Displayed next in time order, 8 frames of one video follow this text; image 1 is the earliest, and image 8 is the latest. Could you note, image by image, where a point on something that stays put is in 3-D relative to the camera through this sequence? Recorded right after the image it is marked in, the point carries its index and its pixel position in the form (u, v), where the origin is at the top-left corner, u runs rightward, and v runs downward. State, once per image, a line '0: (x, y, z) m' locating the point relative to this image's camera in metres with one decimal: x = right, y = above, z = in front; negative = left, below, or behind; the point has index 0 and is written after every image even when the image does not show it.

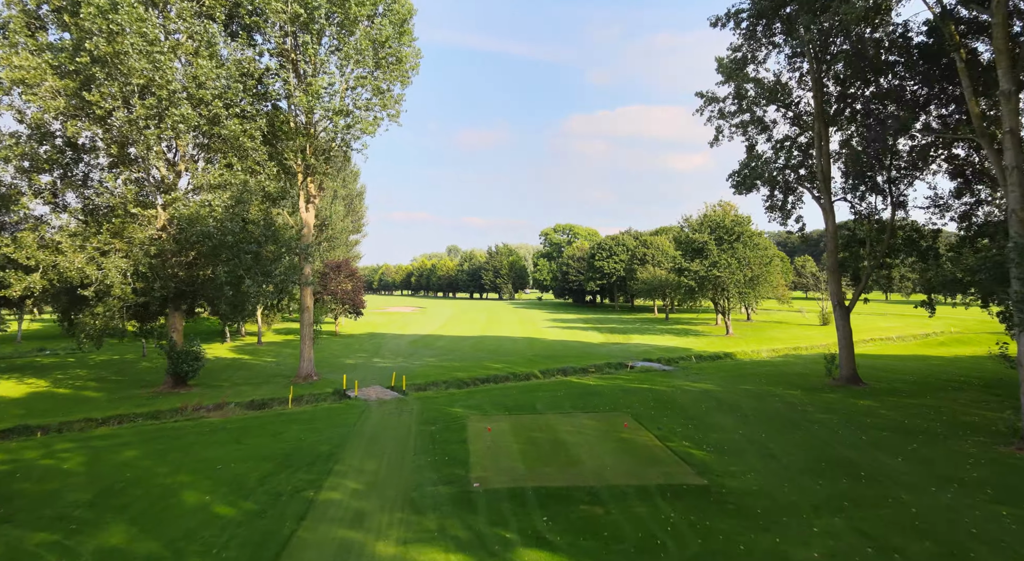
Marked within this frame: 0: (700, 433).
0: (+4.8, -3.9, +16.3) m
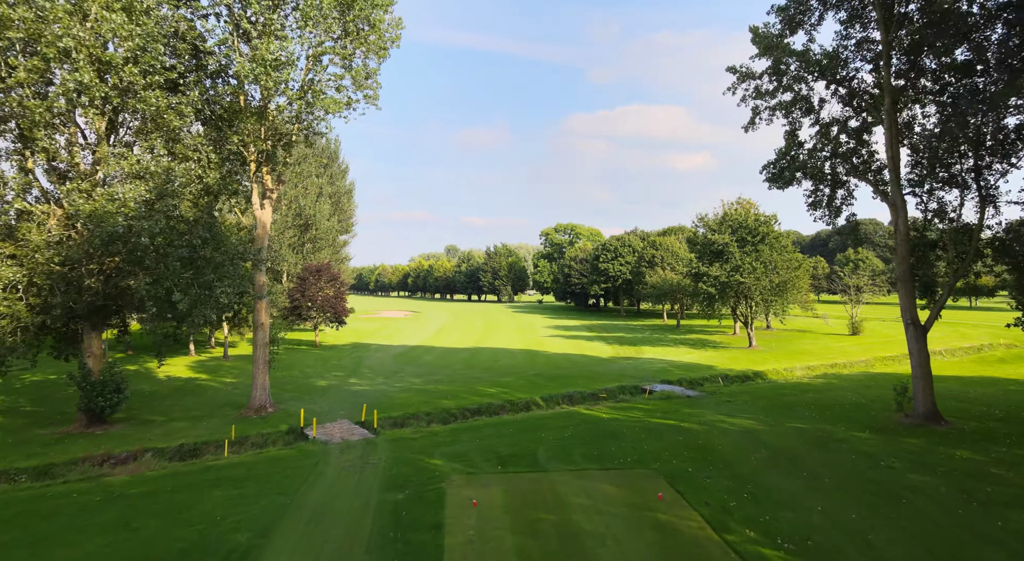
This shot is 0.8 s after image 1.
0: (+4.6, -4.2, +11.9) m
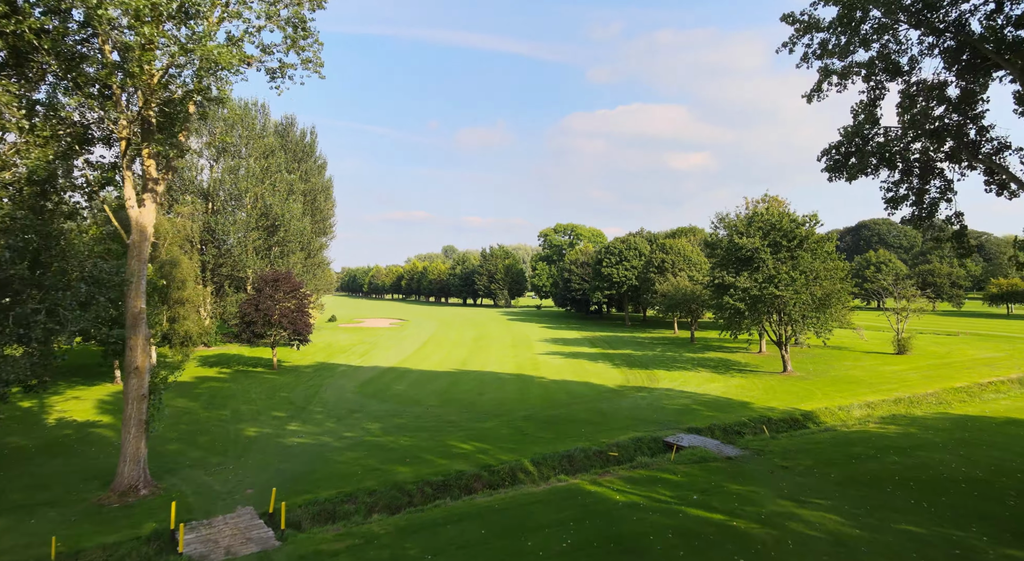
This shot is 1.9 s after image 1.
0: (+4.1, -4.9, +5.6) m
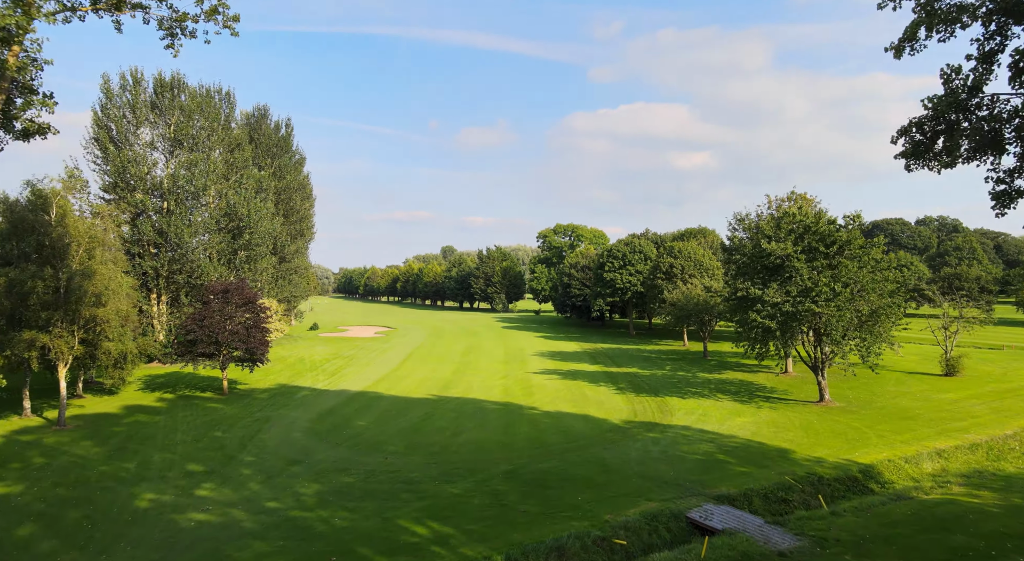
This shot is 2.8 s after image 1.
0: (+3.4, -5.4, +0.5) m
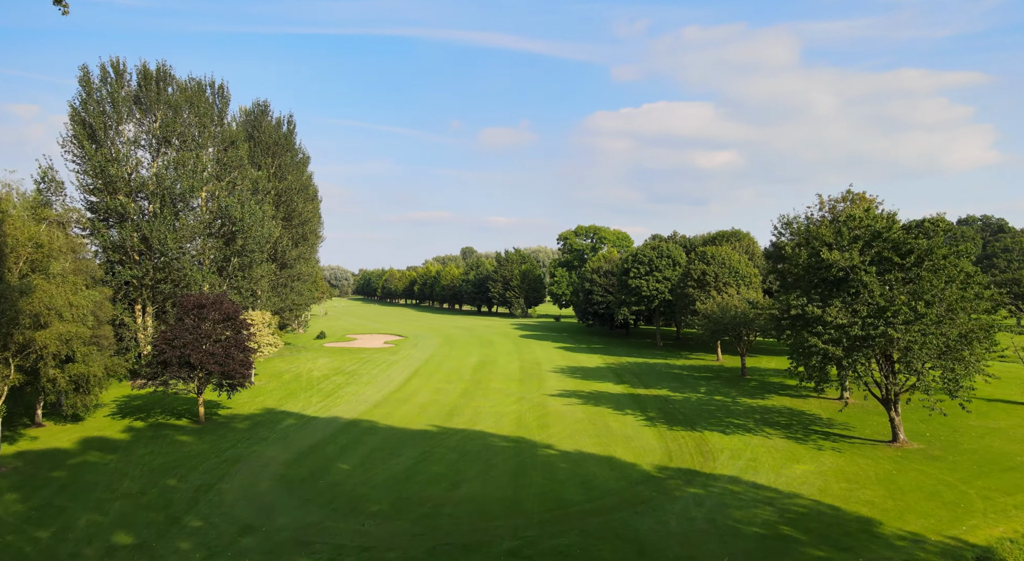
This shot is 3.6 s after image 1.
0: (+2.9, -6.0, -3.7) m
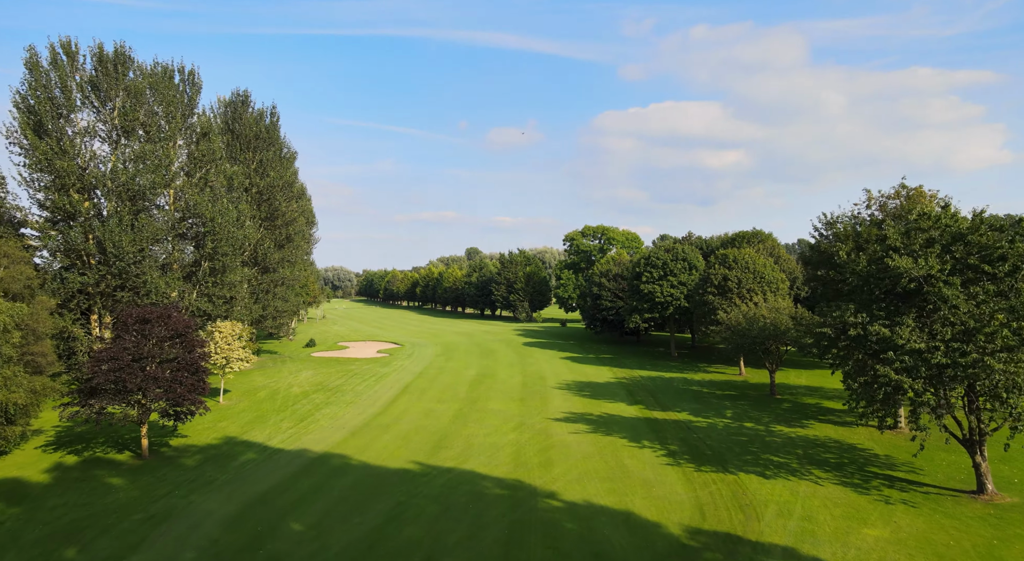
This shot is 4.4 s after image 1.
0: (+2.5, -6.4, -8.1) m
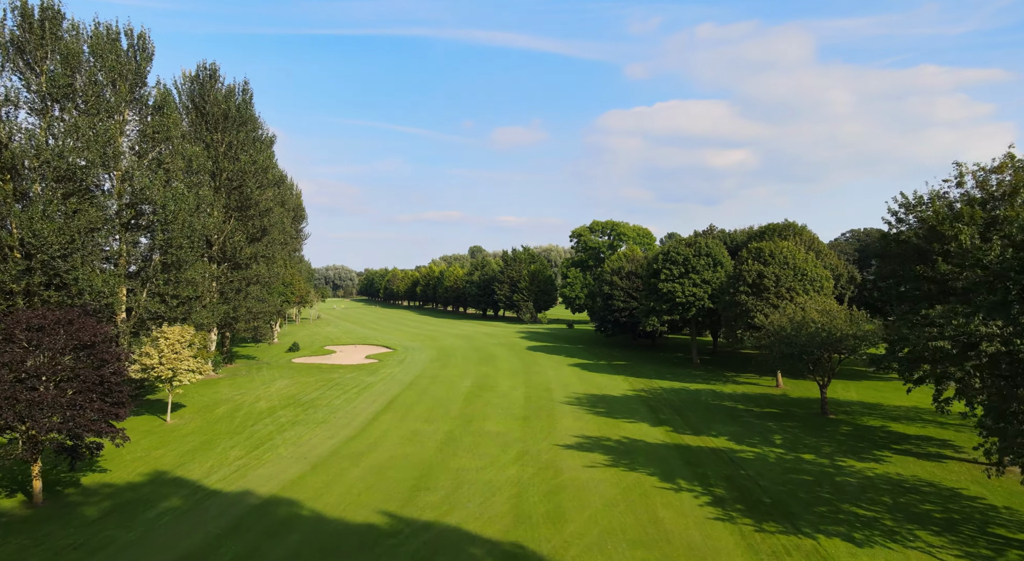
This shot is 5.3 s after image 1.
0: (+2.2, -6.3, -13.7) m
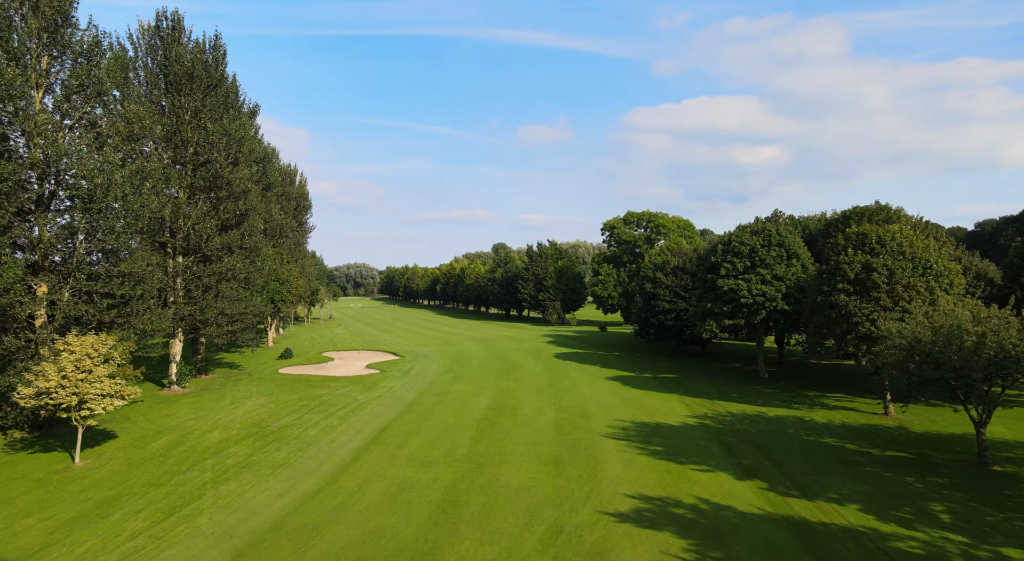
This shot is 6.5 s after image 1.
0: (+1.5, -6.1, -21.8) m
